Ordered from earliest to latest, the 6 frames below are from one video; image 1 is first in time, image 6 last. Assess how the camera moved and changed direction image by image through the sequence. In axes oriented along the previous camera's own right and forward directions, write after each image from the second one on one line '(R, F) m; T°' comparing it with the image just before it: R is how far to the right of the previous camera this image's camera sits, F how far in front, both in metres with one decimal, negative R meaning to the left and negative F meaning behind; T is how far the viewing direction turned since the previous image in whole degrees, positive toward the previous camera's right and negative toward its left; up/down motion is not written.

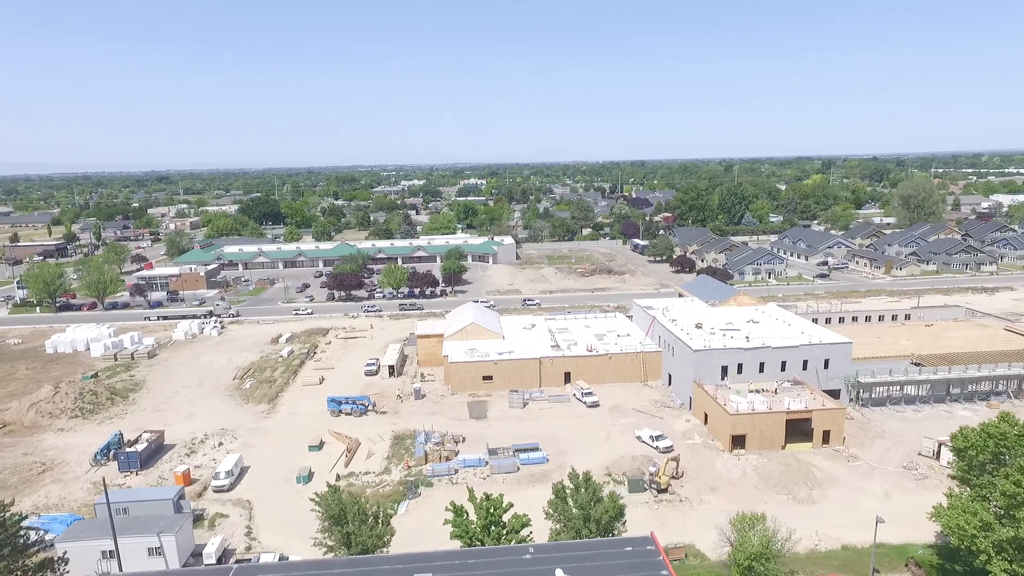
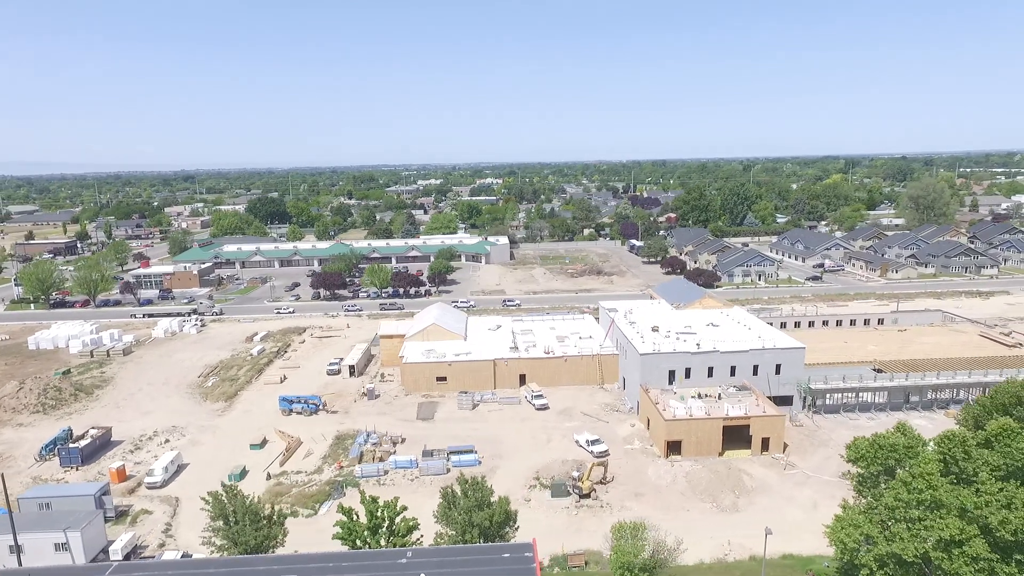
(+2.5, +0.1) m; -2°
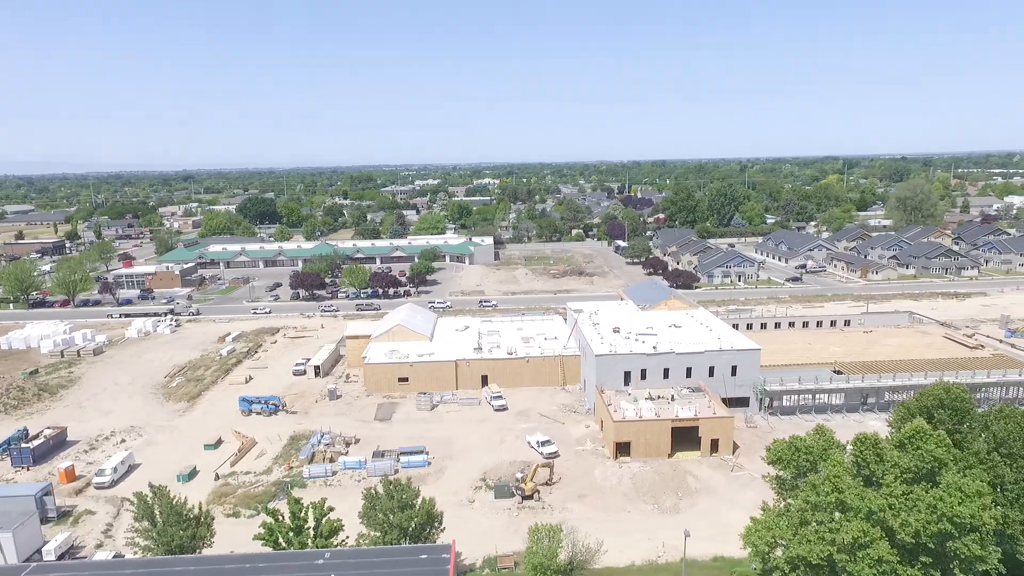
(+1.5, 0.0) m; 0°
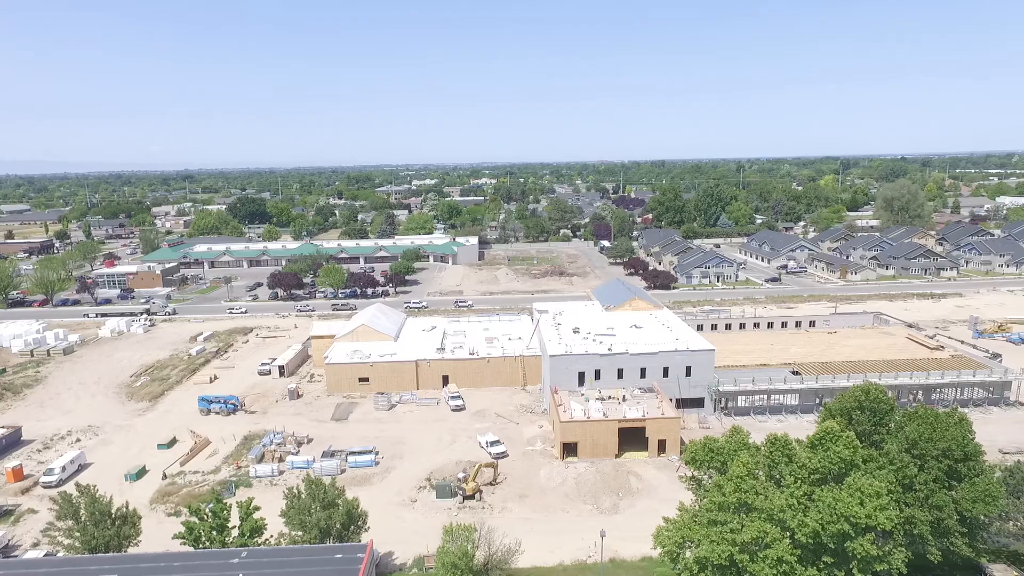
(+1.5, 0.0) m; 0°
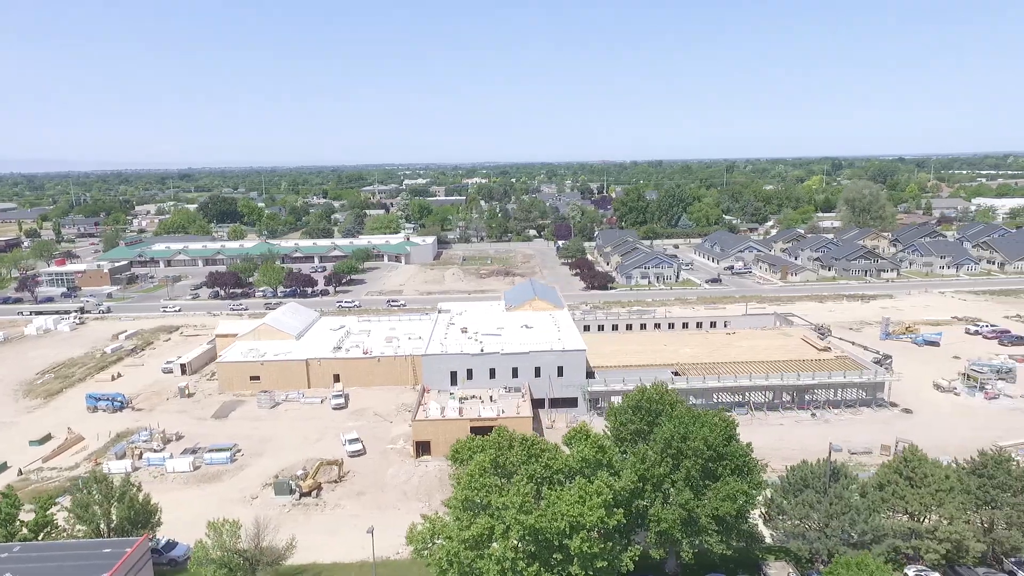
(+4.2, -0.2) m; 0°
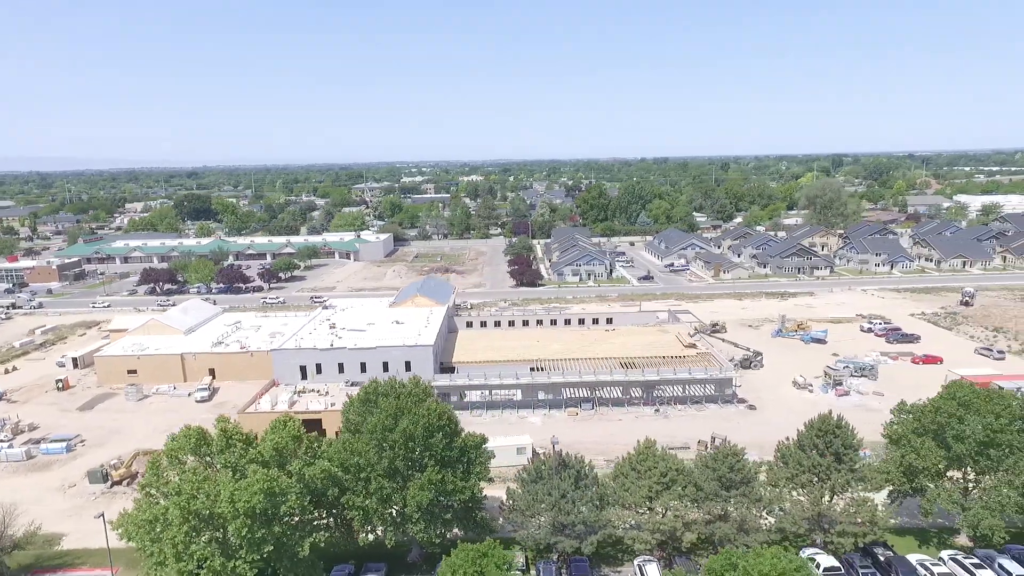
(+5.4, -0.2) m; -1°
